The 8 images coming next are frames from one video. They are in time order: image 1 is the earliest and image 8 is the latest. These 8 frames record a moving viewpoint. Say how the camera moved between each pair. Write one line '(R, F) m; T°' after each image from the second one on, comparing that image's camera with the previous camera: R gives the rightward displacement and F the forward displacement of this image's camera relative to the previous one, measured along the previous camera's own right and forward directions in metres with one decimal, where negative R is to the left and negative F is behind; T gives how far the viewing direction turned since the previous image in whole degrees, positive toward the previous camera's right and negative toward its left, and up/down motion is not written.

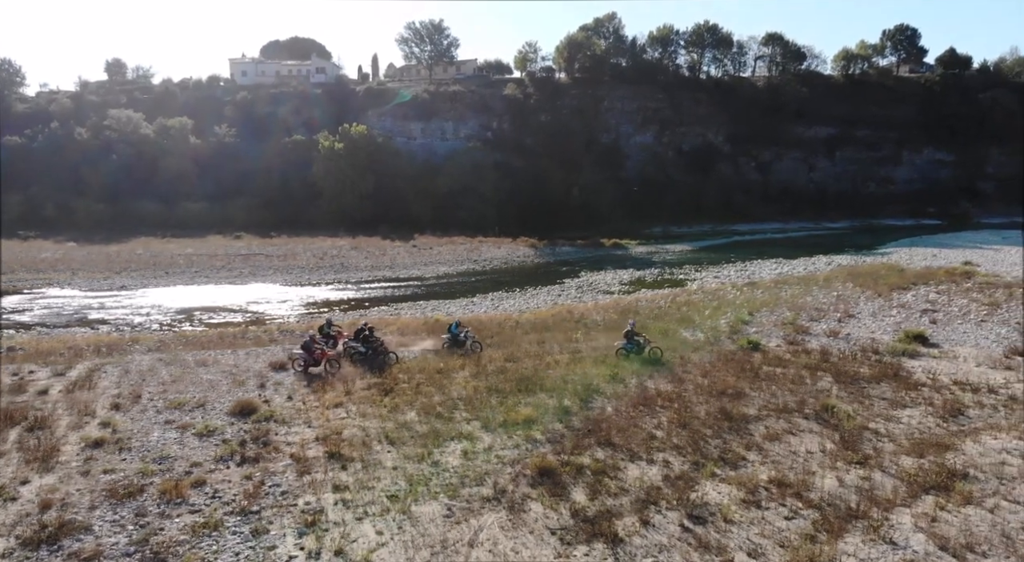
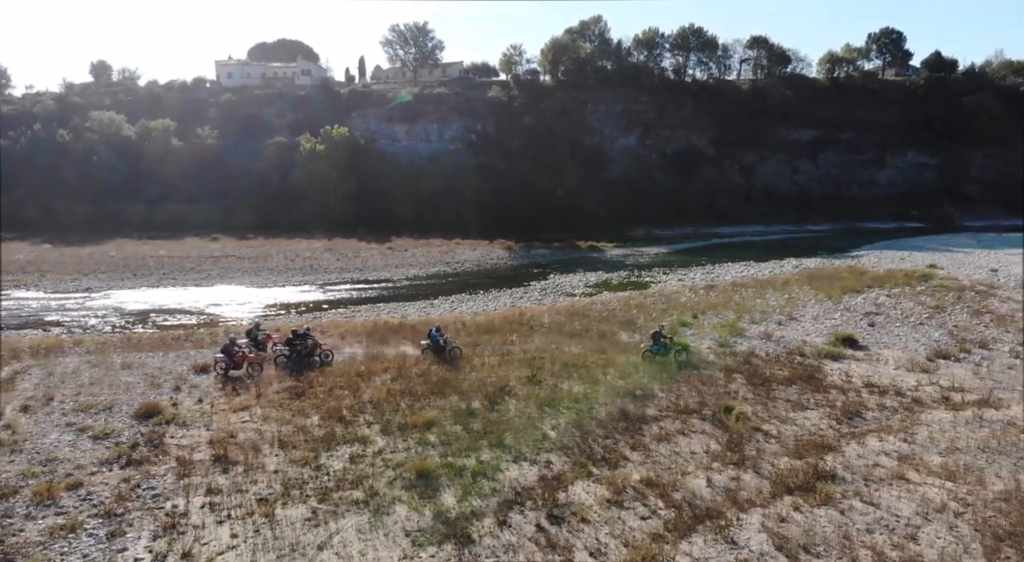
(+1.8, 0.0) m; 0°
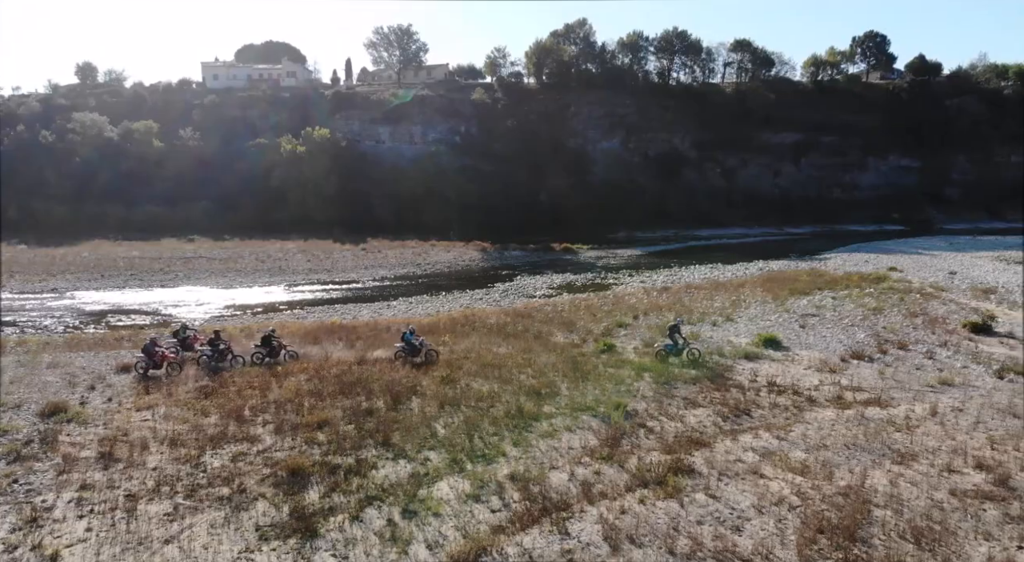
(+1.9, -0.2) m; 0°
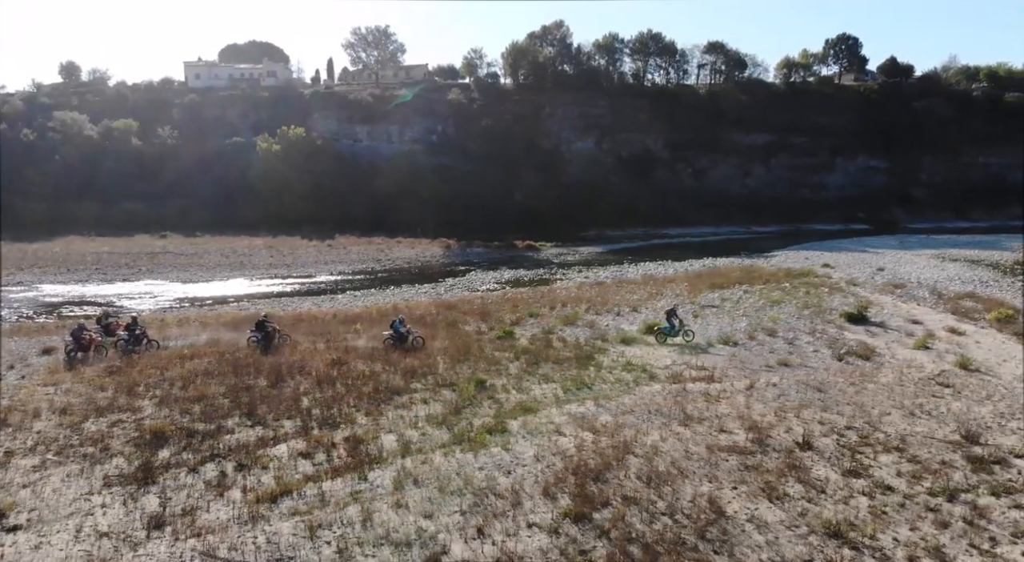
(+2.7, -1.4) m; 0°
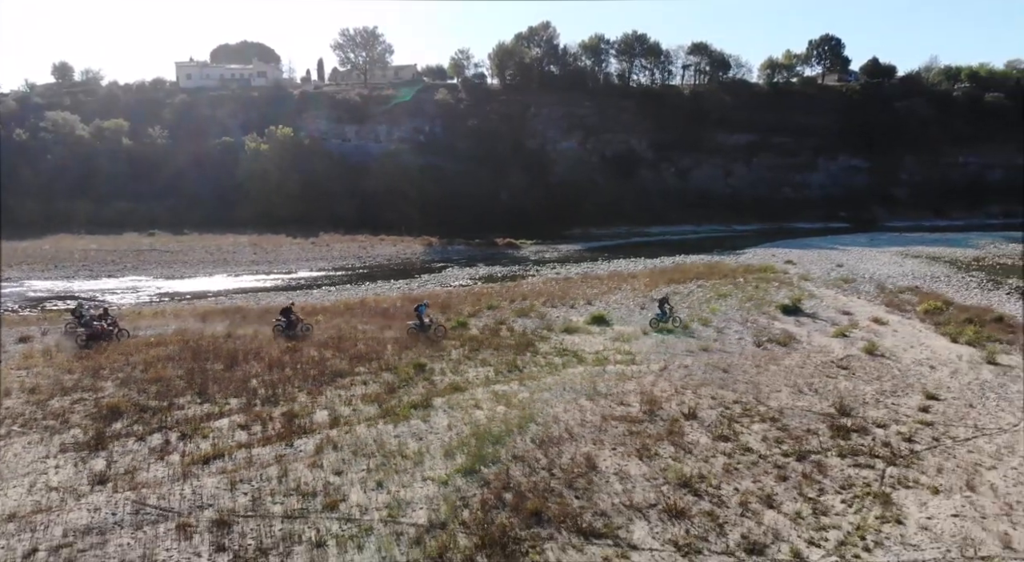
(+1.4, -1.2) m; 0°
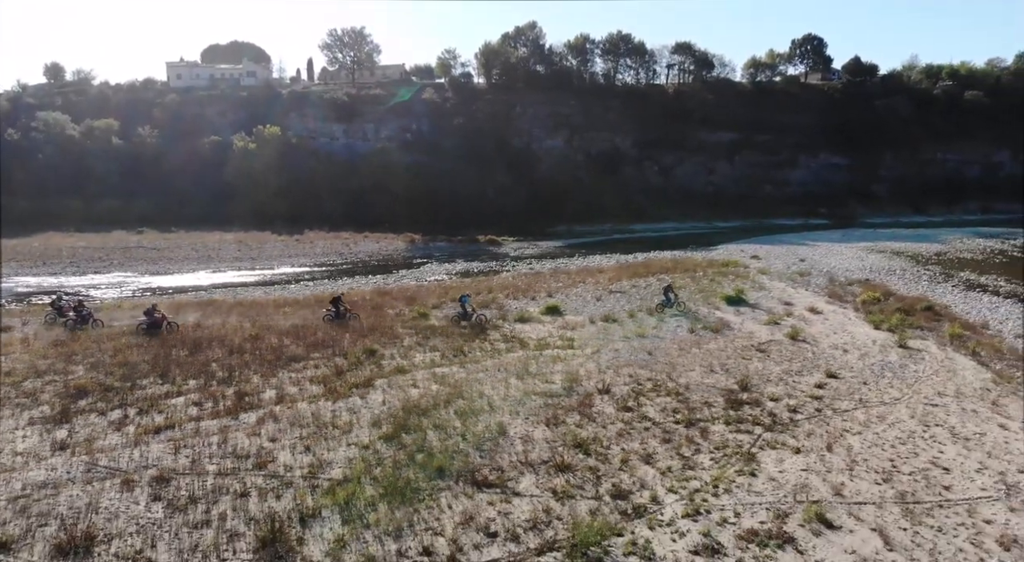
(+1.3, -1.1) m; 0°
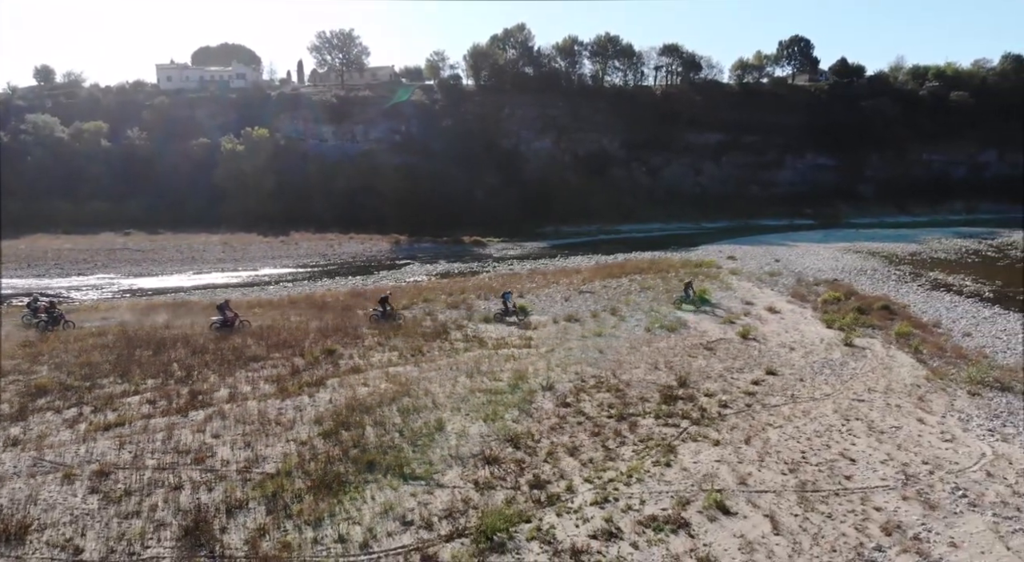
(+1.0, -0.4) m; 0°
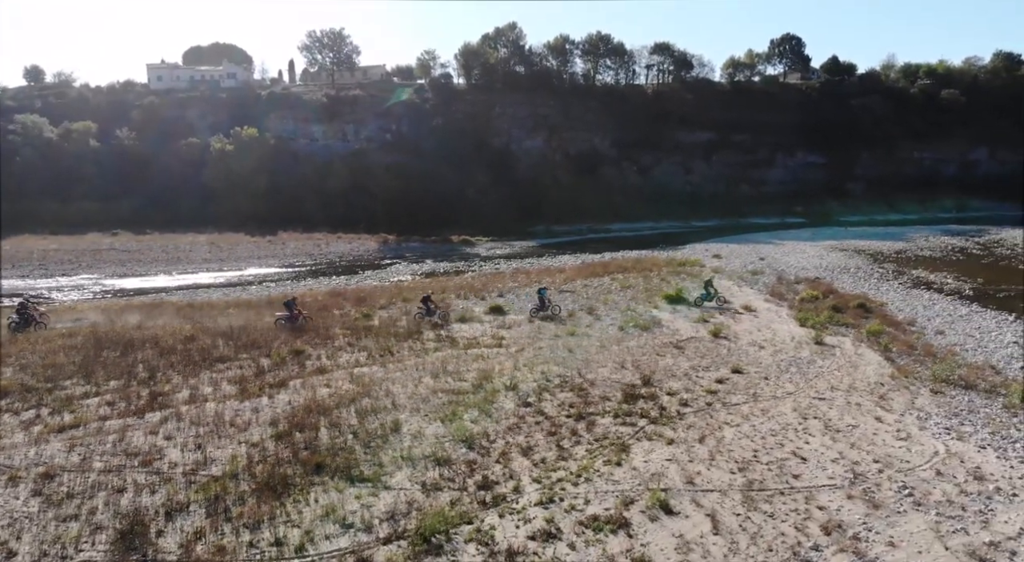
(+0.7, 0.0) m; 0°
